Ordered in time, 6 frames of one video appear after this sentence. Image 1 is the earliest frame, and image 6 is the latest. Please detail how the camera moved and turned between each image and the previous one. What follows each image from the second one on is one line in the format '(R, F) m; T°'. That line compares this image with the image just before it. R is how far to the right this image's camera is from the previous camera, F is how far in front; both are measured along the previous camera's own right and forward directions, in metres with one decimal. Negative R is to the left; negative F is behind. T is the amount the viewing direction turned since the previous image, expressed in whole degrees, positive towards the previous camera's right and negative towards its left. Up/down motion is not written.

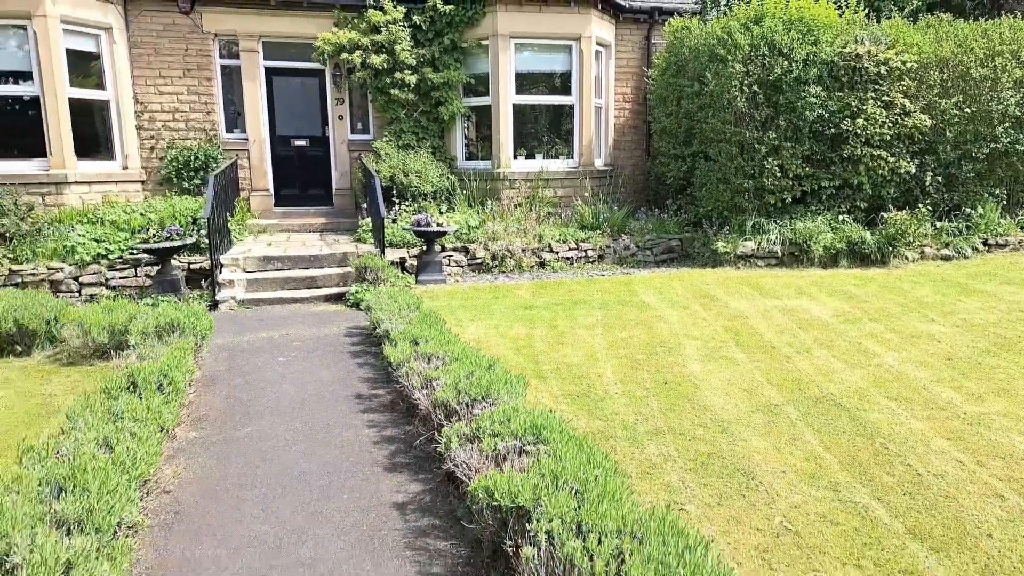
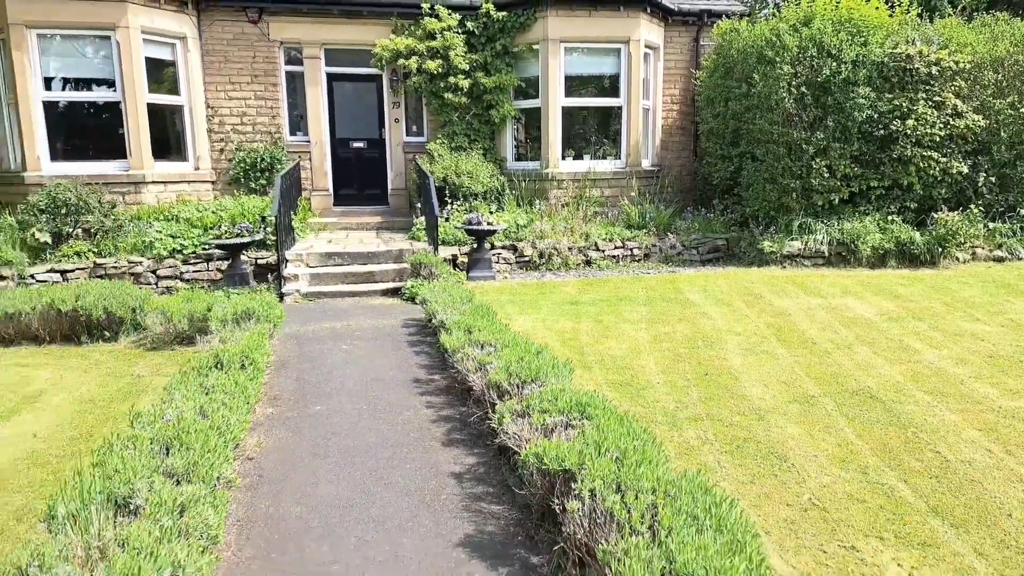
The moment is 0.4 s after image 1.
(0.0, -0.3) m; -4°
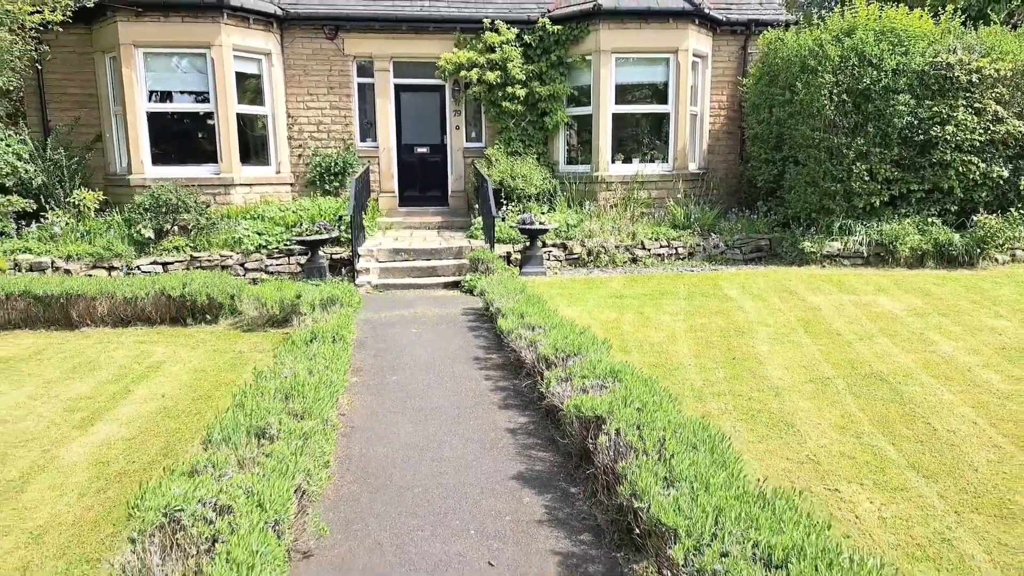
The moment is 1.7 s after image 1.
(0.0, -0.7) m; -4°
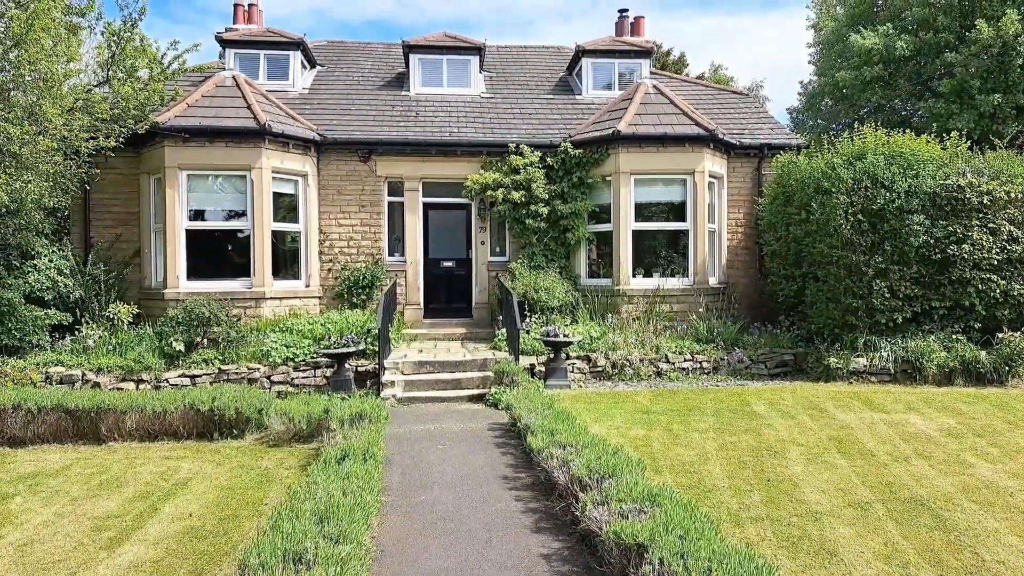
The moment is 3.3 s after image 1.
(-0.1, -0.1) m; -1°
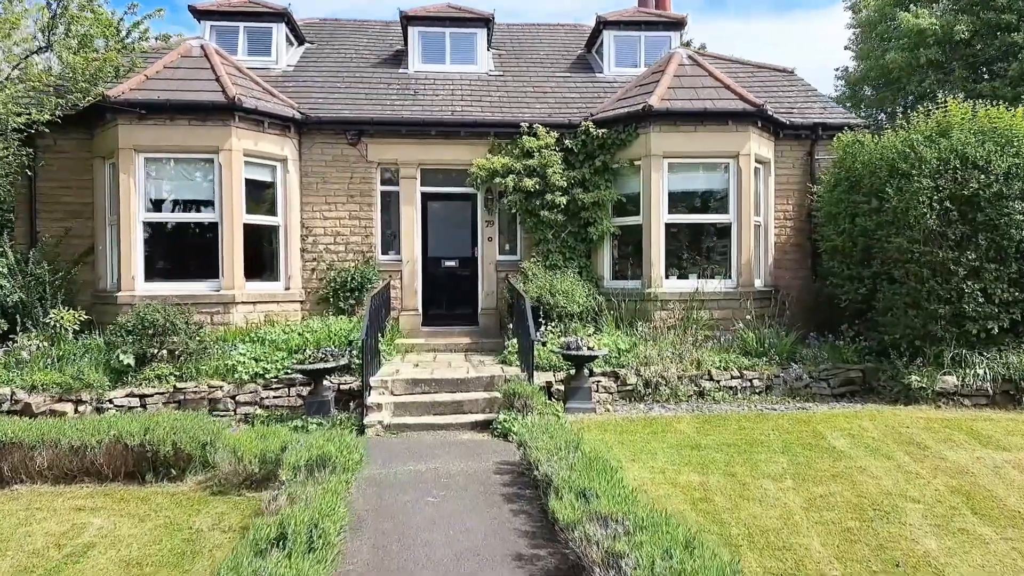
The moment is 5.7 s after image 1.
(0.0, +1.5) m; -1°
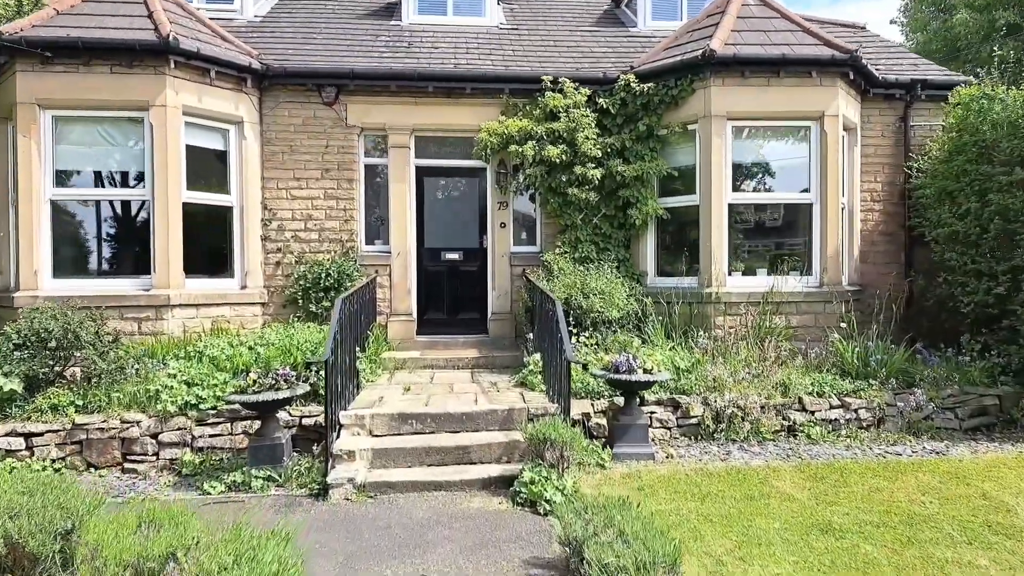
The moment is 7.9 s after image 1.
(-0.2, +2.0) m; 0°
